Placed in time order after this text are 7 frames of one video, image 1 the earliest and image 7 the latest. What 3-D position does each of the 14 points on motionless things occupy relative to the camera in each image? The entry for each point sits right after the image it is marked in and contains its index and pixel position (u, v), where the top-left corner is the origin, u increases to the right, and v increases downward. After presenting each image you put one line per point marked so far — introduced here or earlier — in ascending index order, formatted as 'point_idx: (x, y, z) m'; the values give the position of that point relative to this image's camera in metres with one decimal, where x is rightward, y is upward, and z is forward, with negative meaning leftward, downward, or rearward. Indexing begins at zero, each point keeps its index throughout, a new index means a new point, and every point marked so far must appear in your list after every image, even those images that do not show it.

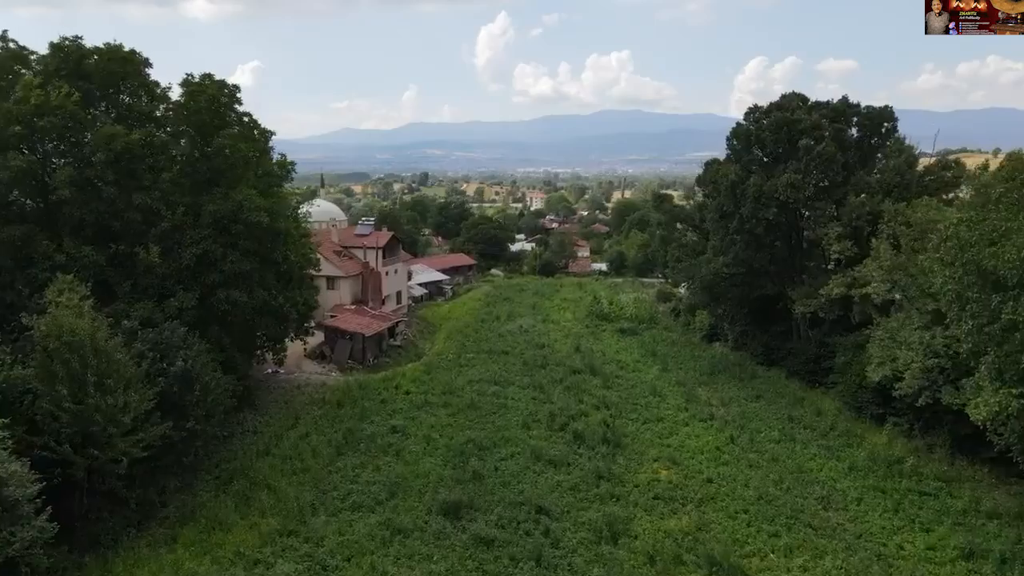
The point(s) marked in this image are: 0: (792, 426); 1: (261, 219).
0: (+9.7, -4.8, +18.7) m
1: (-6.9, +1.9, +14.7) m
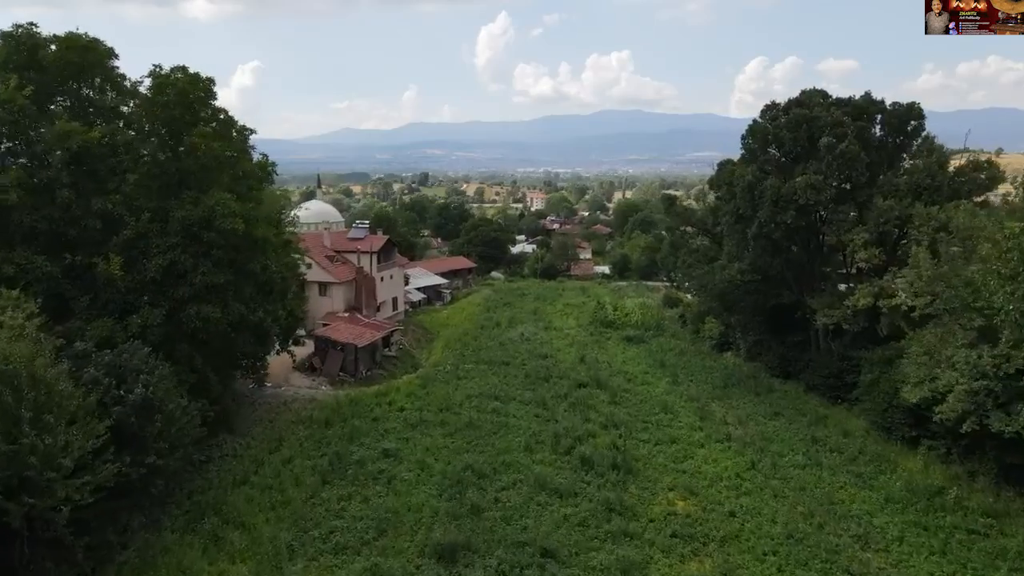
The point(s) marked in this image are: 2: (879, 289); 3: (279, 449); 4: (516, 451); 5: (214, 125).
0: (+9.8, -5.2, +17.3) m
1: (-6.8, +1.5, +13.3) m
2: (+12.8, 0.0, +18.8) m
3: (-7.3, -5.1, +16.9) m
4: (+0.1, -5.2, +17.2) m
5: (-8.2, +4.5, +14.8) m
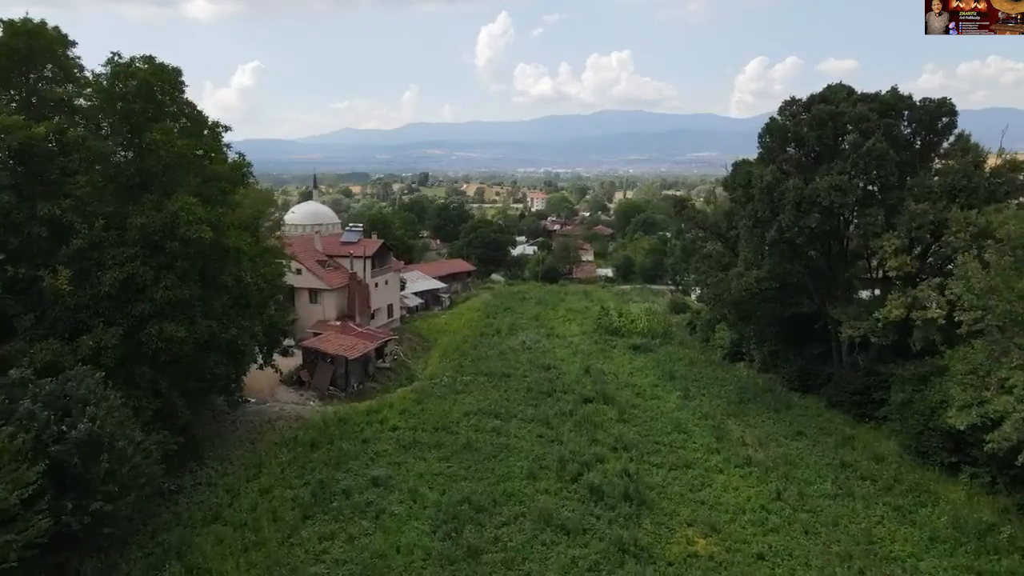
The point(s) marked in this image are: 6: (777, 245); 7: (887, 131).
0: (+9.8, -5.5, +15.8) m
1: (-6.8, +1.2, +11.8) m
2: (+12.8, -0.4, +17.3) m
3: (-7.3, -5.4, +15.4) m
4: (+0.2, -5.6, +15.7) m
5: (-8.1, +4.1, +13.3) m
6: (+9.7, +1.6, +19.7) m
7: (+13.0, +5.4, +18.6) m
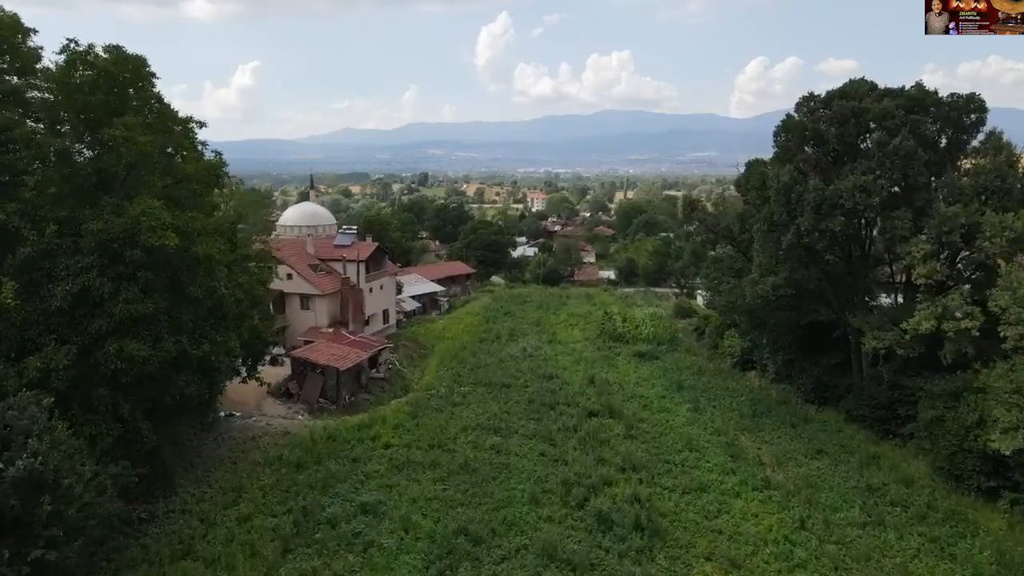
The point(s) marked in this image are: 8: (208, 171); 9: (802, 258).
0: (+9.8, -5.8, +14.6) m
1: (-6.8, +0.9, +10.6) m
2: (+12.8, -0.6, +16.1) m
3: (-7.2, -5.7, +14.2) m
4: (+0.2, -5.8, +14.5) m
5: (-8.1, +3.9, +12.1) m
6: (+9.7, +1.3, +18.5) m
7: (+13.0, +5.2, +17.4) m
8: (-7.7, +3.0, +13.7) m
9: (+10.1, +1.1, +18.7) m
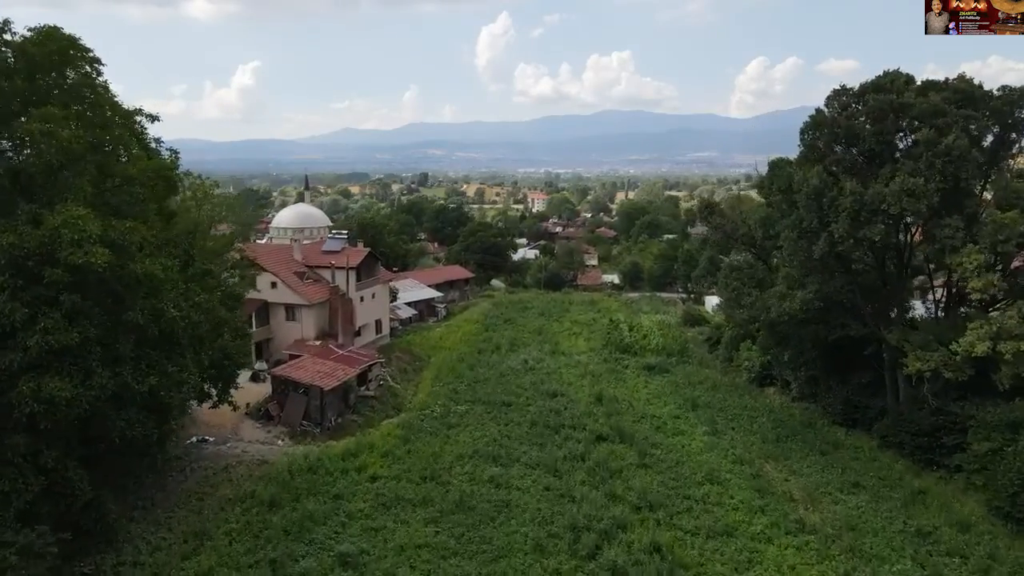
0: (+9.8, -6.2, +12.7) m
1: (-6.7, +0.5, +8.8) m
2: (+12.9, -1.1, +14.3) m
3: (-7.2, -6.1, +12.4) m
4: (+0.2, -6.2, +12.6) m
5: (-8.1, +3.4, +10.2) m
6: (+9.7, +0.9, +16.7) m
7: (+13.0, +4.7, +15.6) m
8: (-7.7, +2.5, +11.9) m
9: (+10.1, +0.6, +16.9) m
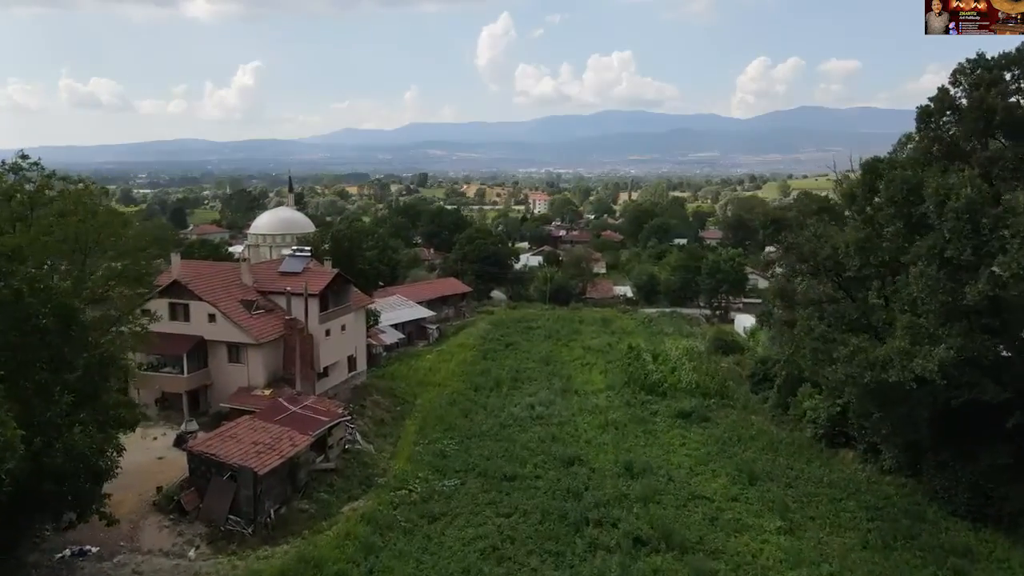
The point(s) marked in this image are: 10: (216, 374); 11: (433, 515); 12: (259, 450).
0: (+10.0, -7.4, +7.5) m
1: (-6.6, -0.7, +3.5) m
2: (+13.0, -2.3, +9.0) m
3: (-7.1, -7.3, +7.1) m
4: (+0.3, -7.4, +7.4) m
5: (-8.0, +2.2, +5.0) m
6: (+9.9, -0.3, +11.4) m
7: (+13.2, +3.5, +10.3) m
8: (-7.6, +1.3, +6.6) m
9: (+10.2, -0.6, +11.7) m
10: (-10.7, -3.1, +19.4) m
11: (-2.3, -6.3, +15.0) m
12: (-6.9, -4.3, +14.7) m
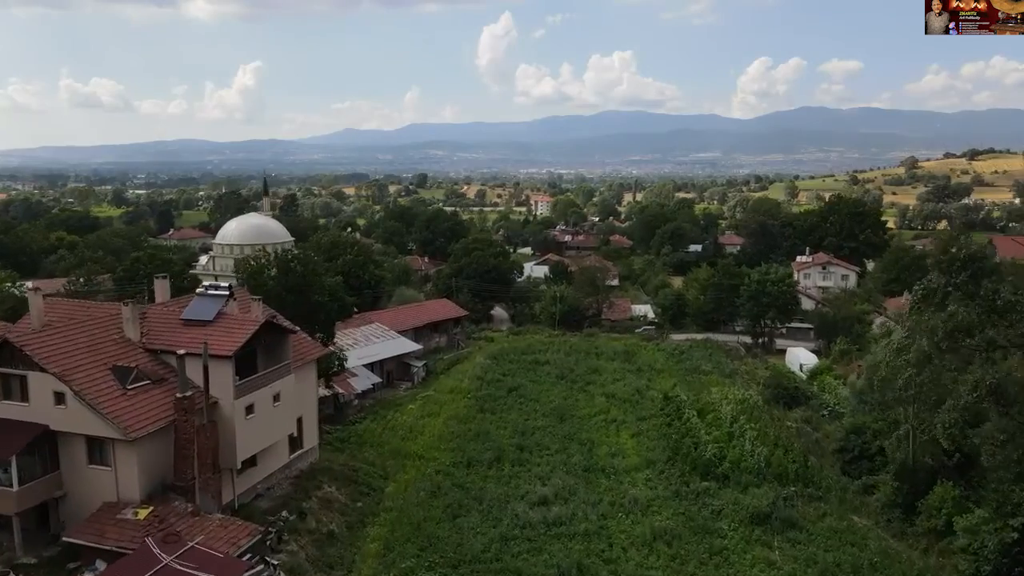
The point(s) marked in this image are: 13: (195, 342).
0: (+10.1, -8.9, +0.8) m
1: (-6.5, -2.2, -3.1) m
2: (+13.1, -3.8, +2.3) m
3: (-7.0, -8.8, +0.5) m
4: (+0.5, -8.9, +0.7) m
5: (-7.8, +0.8, -1.6) m
6: (+10.0, -1.8, +4.7) m
7: (+13.3, +2.0, +3.7) m
8: (-7.4, -0.1, 0.0) m
9: (+10.4, -2.1, +5.0) m
10: (-10.5, -4.6, +12.8) m
11: (-2.1, -7.8, +8.4) m
12: (-6.7, -5.8, +8.1) m
13: (-8.3, -1.3, +14.1) m
